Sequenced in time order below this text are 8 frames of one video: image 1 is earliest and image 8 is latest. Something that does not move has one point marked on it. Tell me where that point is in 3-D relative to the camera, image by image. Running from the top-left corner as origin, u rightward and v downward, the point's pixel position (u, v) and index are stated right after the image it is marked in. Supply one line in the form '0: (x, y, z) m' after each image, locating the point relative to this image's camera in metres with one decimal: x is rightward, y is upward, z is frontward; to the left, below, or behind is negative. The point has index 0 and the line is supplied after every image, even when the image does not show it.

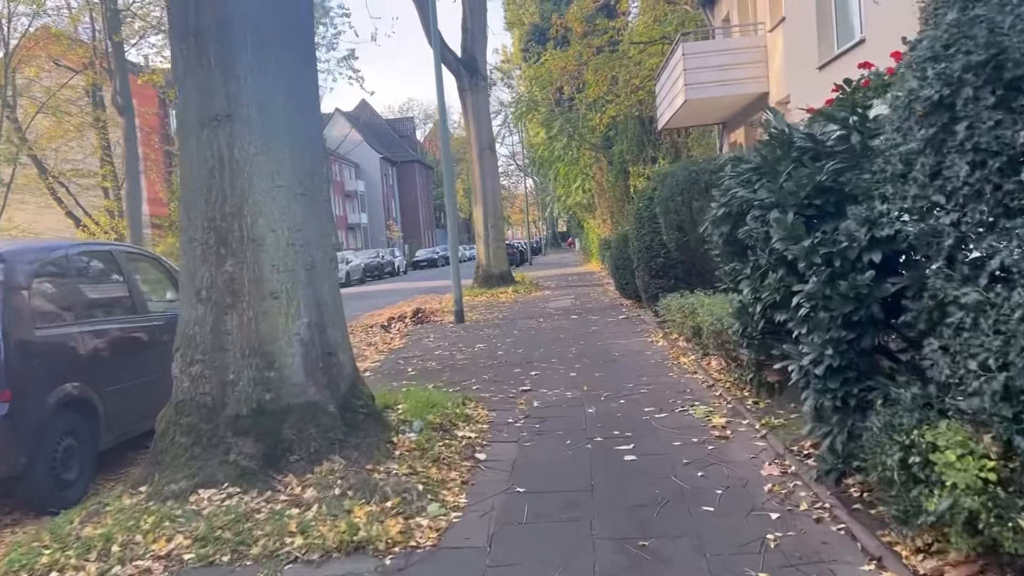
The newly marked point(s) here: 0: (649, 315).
0: (+2.1, -0.4, +12.7) m
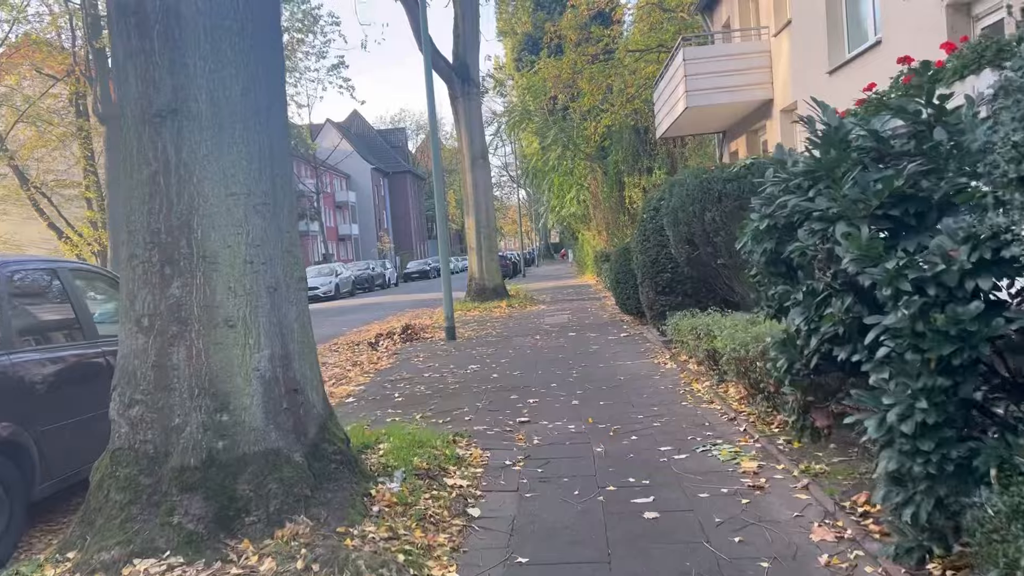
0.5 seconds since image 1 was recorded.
0: (+2.0, -0.6, +12.0) m
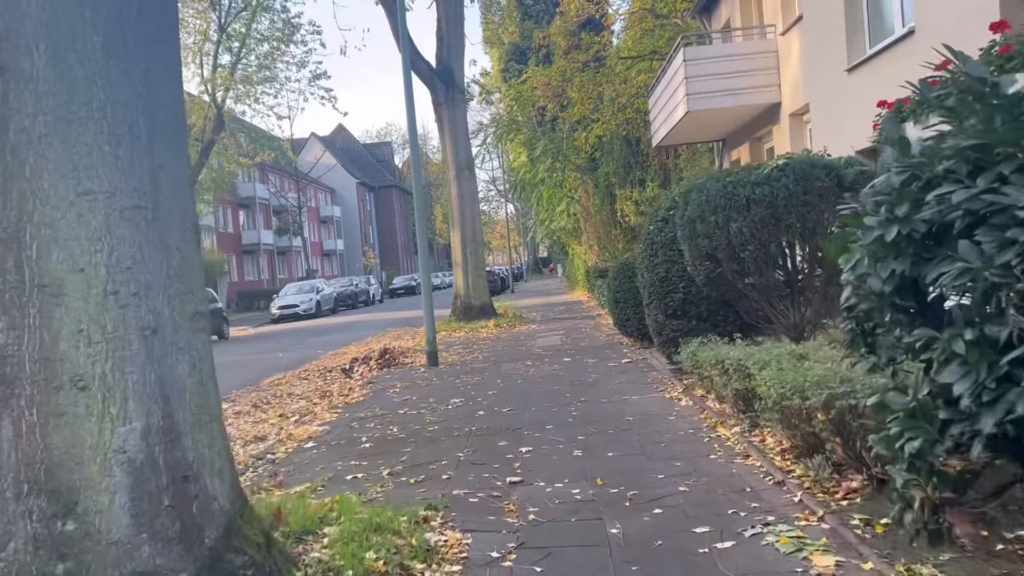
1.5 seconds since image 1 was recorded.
0: (+1.9, -0.9, +10.6) m
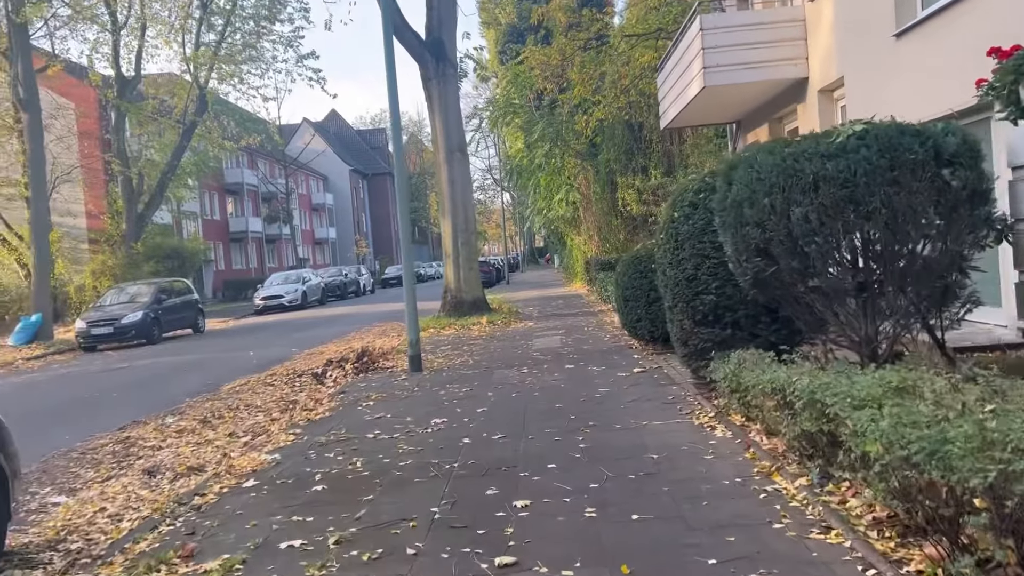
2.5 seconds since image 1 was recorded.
0: (+1.8, -0.9, +9.0) m
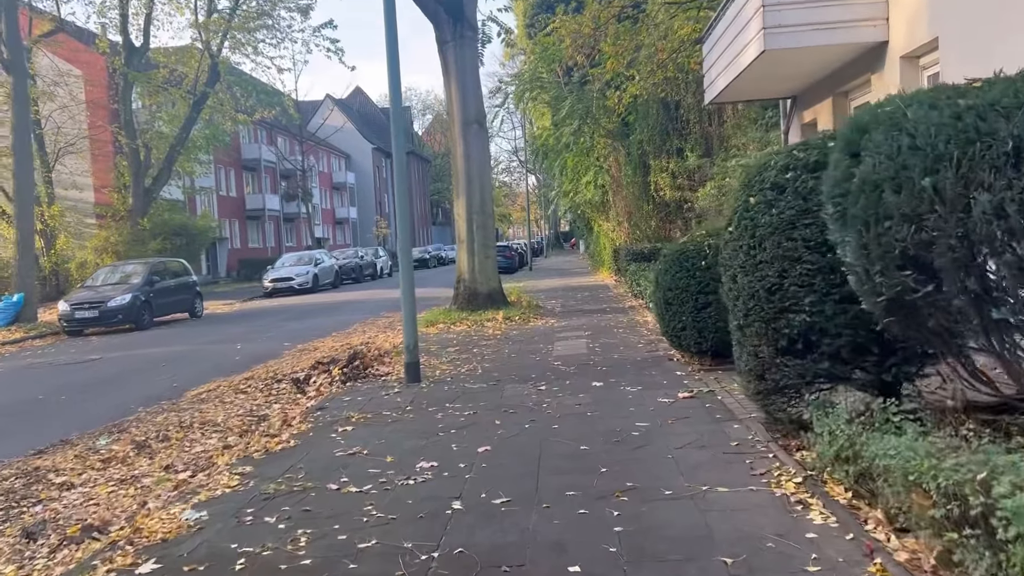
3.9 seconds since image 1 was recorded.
0: (+1.9, -1.0, +7.1) m
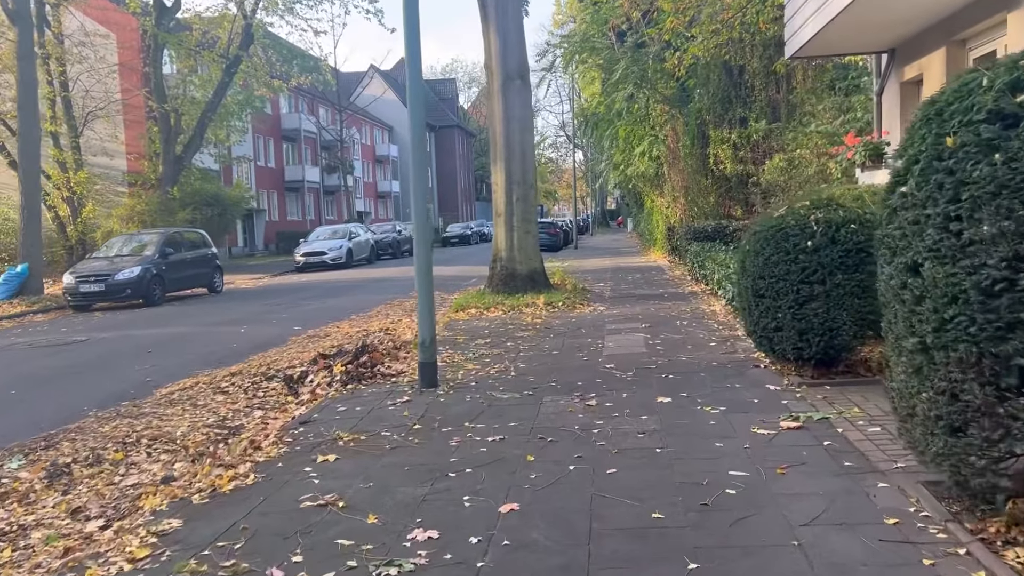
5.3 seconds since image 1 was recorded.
0: (+2.2, -0.9, +5.0) m
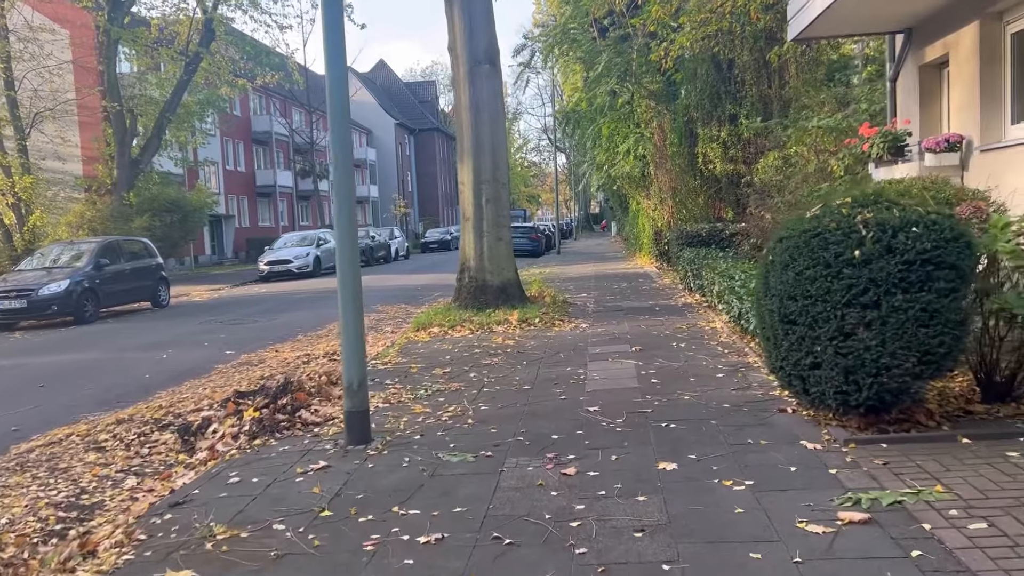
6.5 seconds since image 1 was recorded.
0: (+1.9, -1.0, +3.3) m
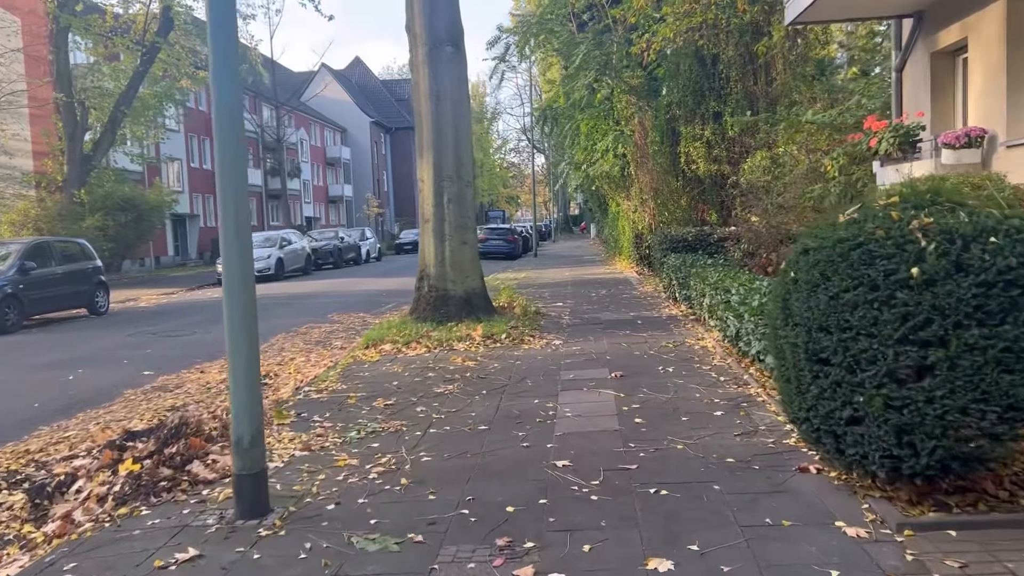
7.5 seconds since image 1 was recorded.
0: (+1.7, -1.2, +1.9) m
